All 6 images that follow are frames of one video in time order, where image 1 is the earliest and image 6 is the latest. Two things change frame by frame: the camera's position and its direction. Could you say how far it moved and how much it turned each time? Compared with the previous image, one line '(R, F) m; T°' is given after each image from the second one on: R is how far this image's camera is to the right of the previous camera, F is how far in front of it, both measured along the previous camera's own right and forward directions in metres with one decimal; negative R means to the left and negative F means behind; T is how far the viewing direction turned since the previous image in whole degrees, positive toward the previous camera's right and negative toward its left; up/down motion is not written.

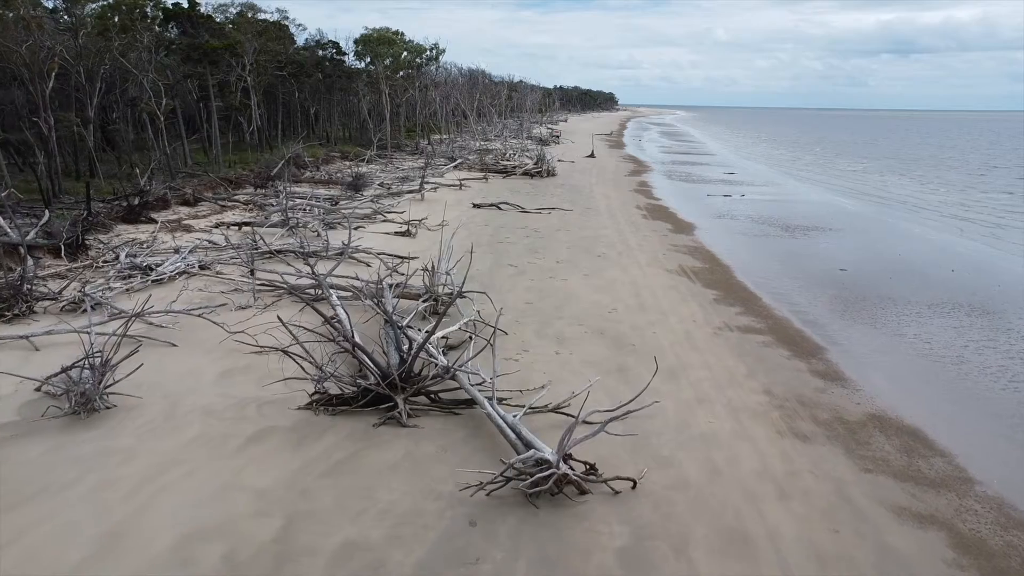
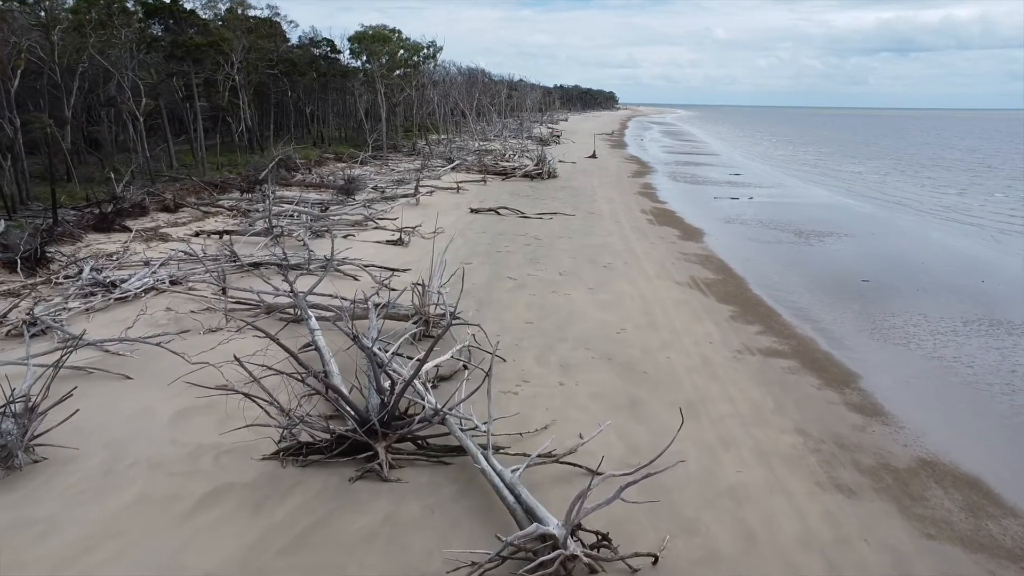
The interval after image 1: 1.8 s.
(0.0, +0.6) m; 0°
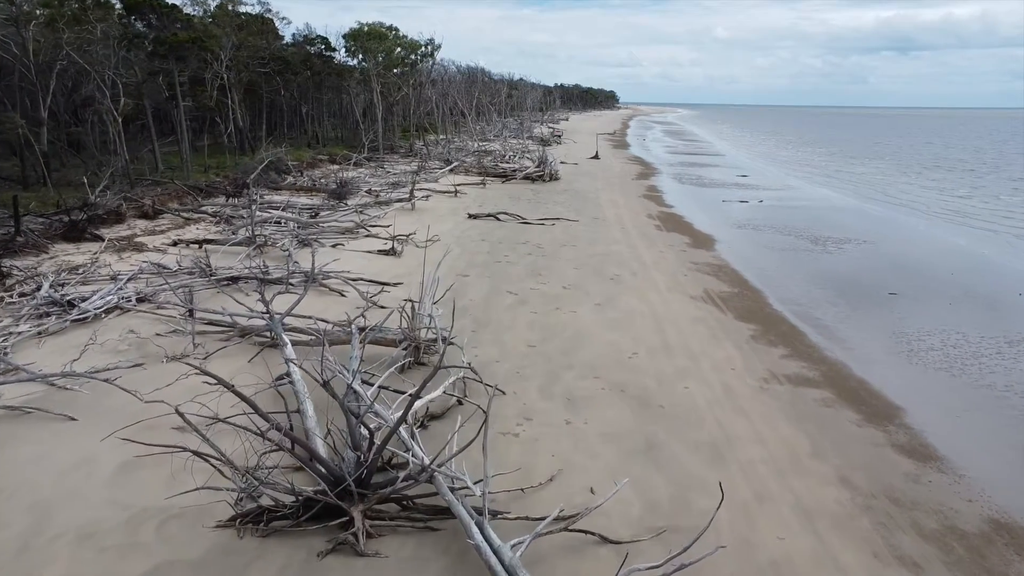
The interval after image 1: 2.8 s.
(0.0, +0.6) m; 0°
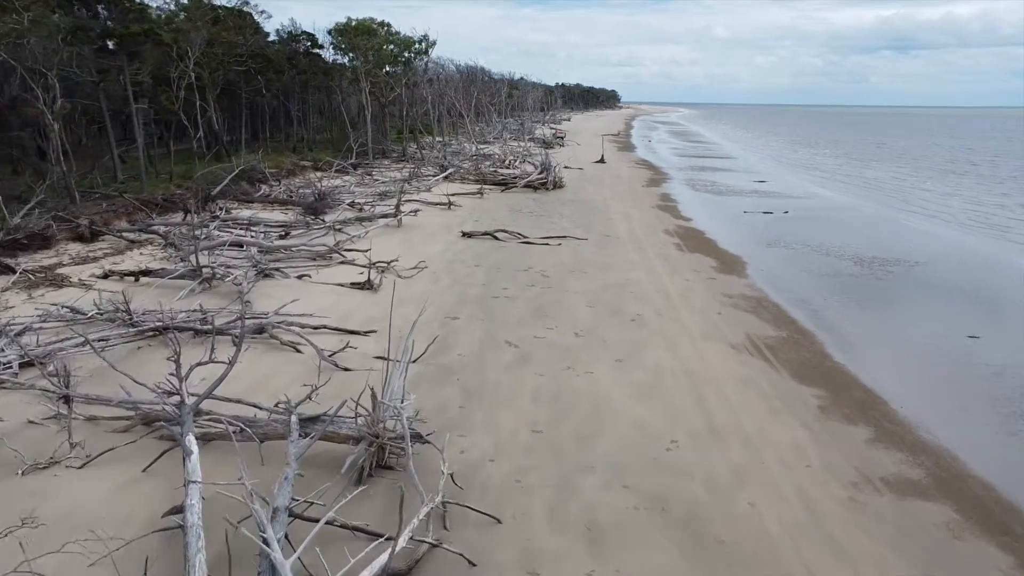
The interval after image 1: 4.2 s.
(0.0, +1.4) m; 0°
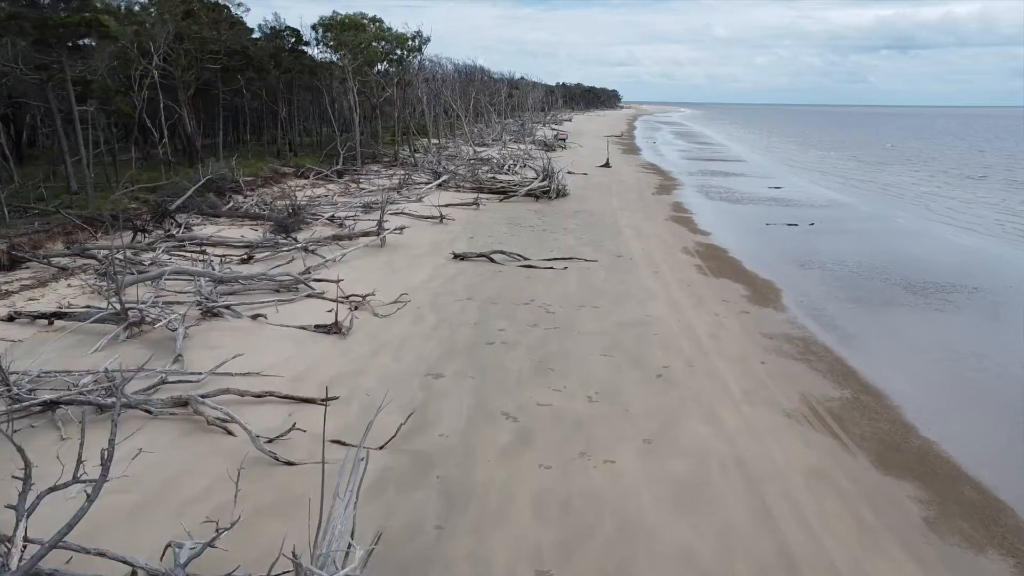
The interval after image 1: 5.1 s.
(0.0, +1.2) m; 0°
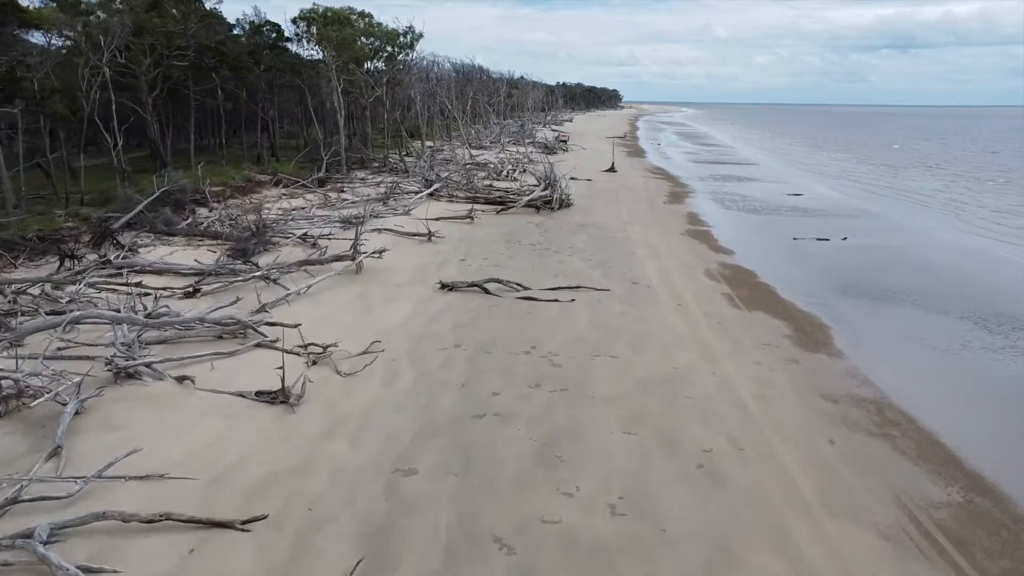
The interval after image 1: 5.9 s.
(0.0, +1.3) m; 0°
